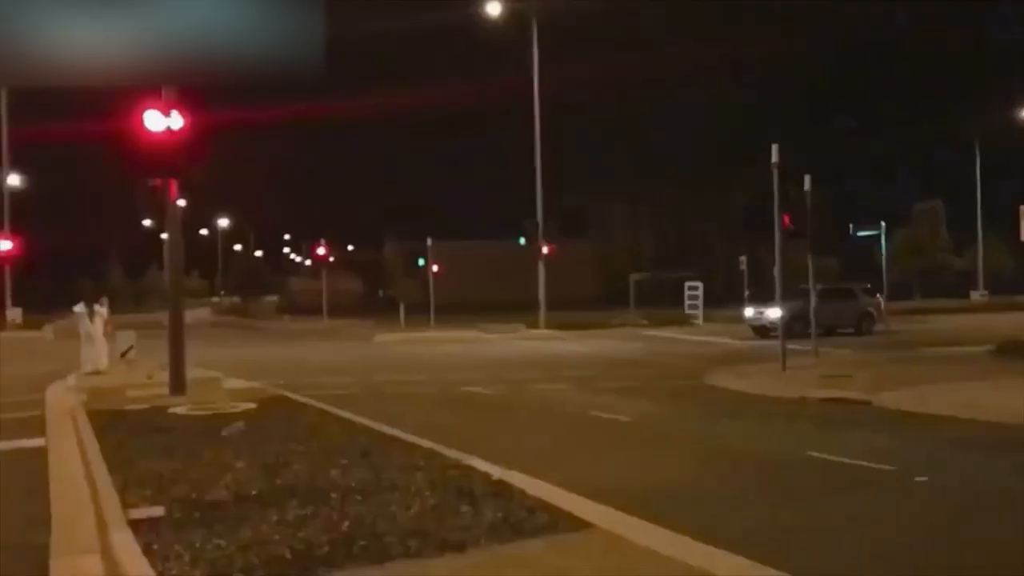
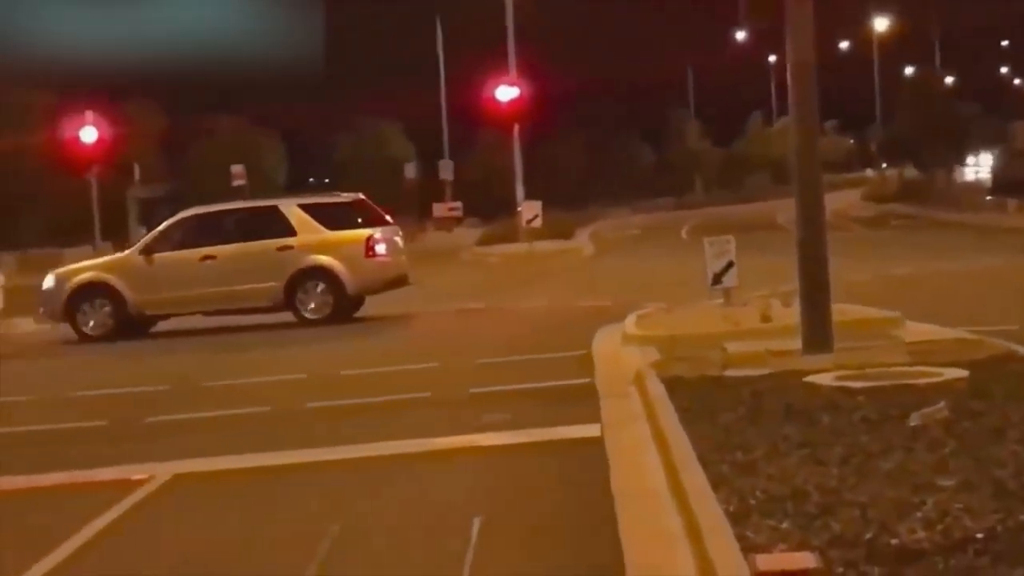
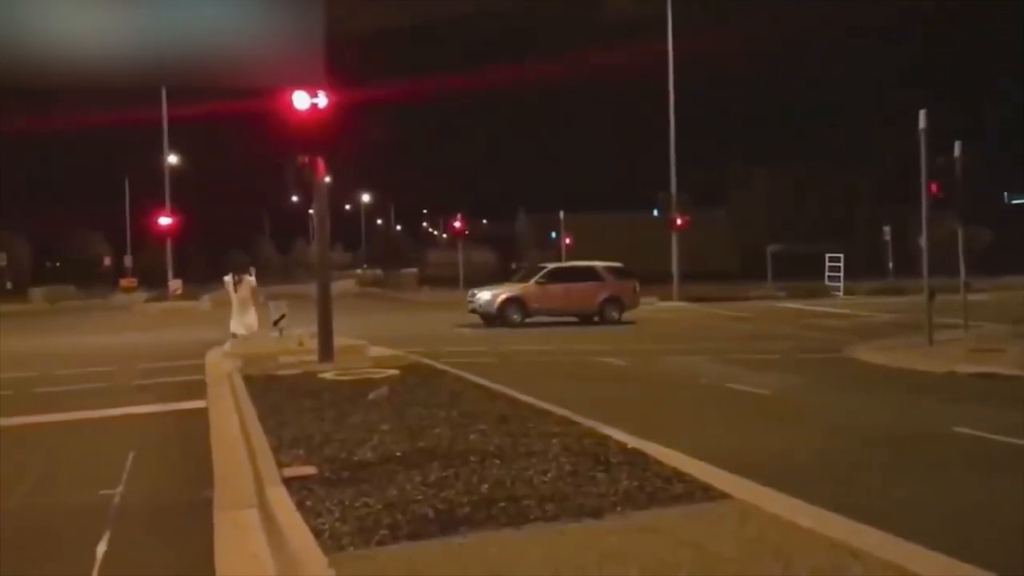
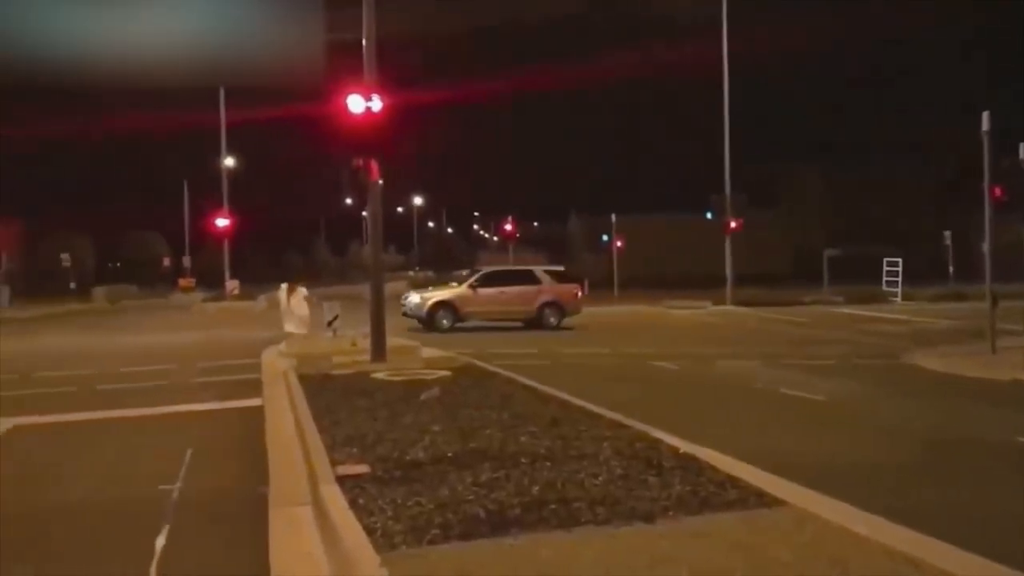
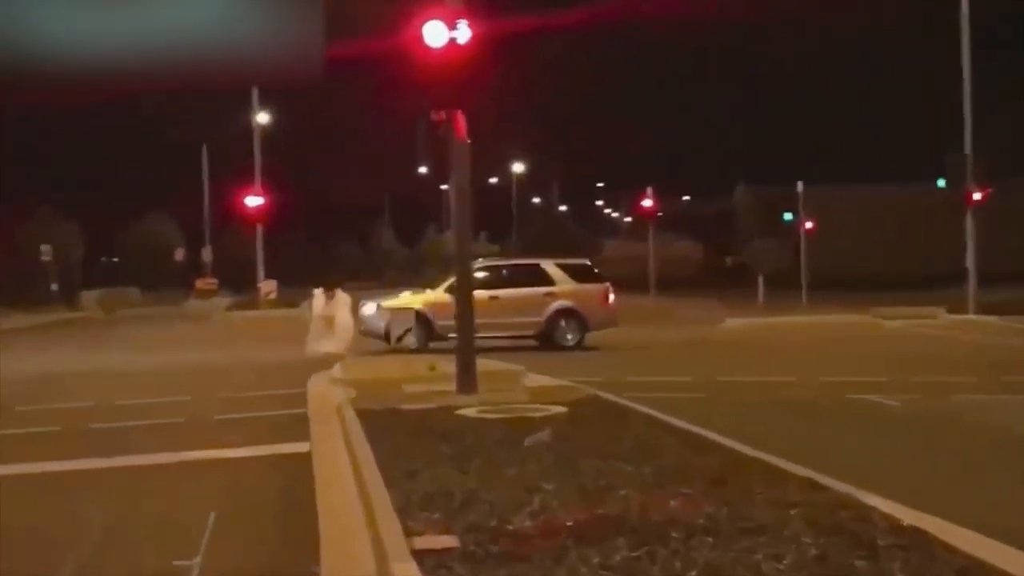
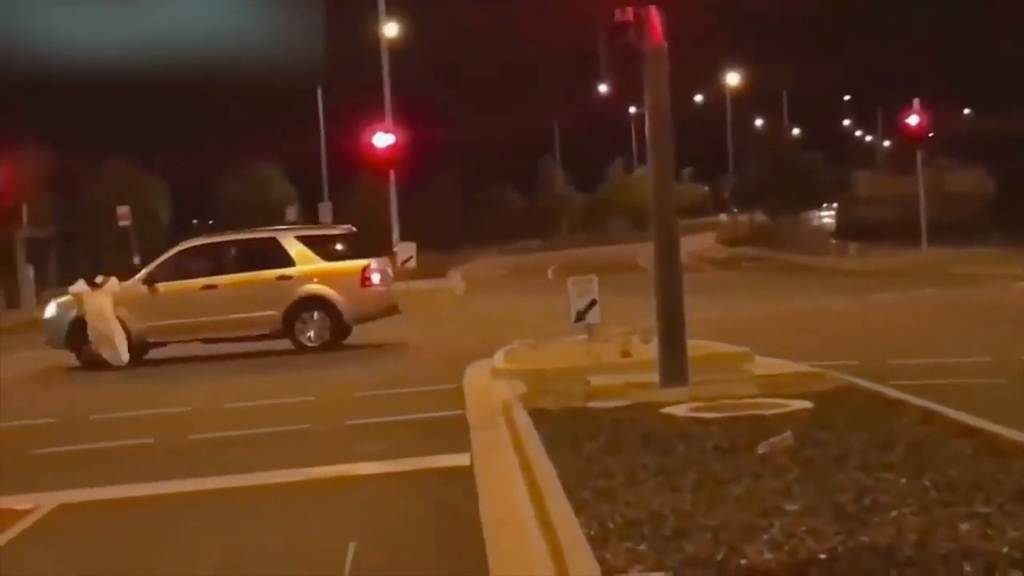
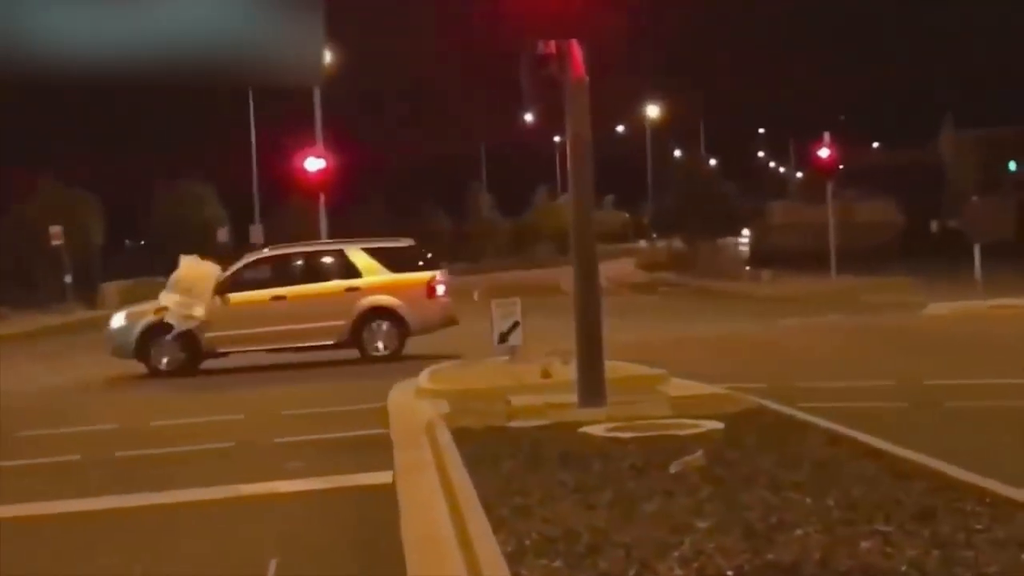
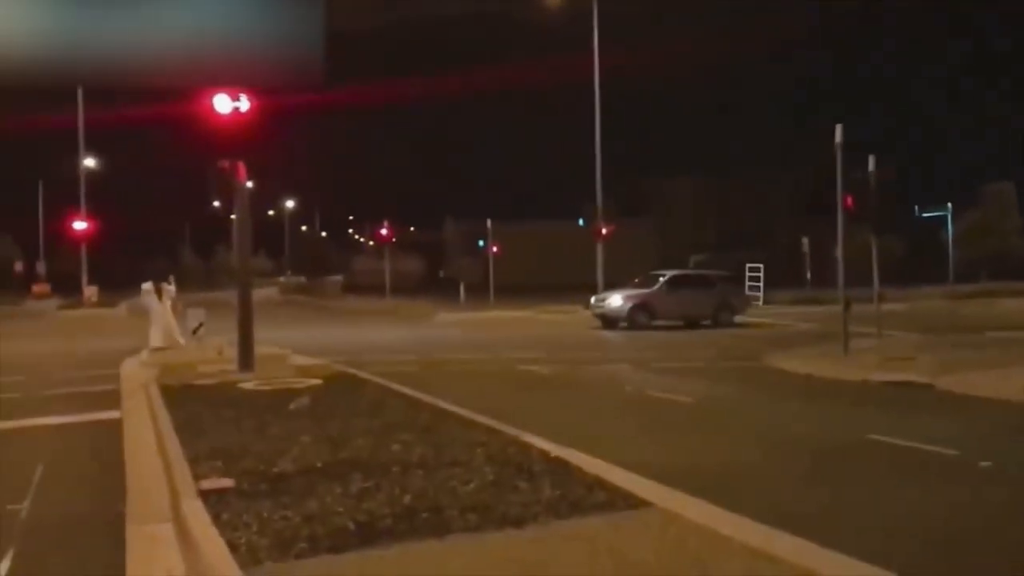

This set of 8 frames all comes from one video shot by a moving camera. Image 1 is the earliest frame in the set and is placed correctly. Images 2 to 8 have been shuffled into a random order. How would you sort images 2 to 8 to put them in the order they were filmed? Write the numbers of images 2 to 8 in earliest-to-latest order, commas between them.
8, 3, 4, 5, 7, 6, 2
